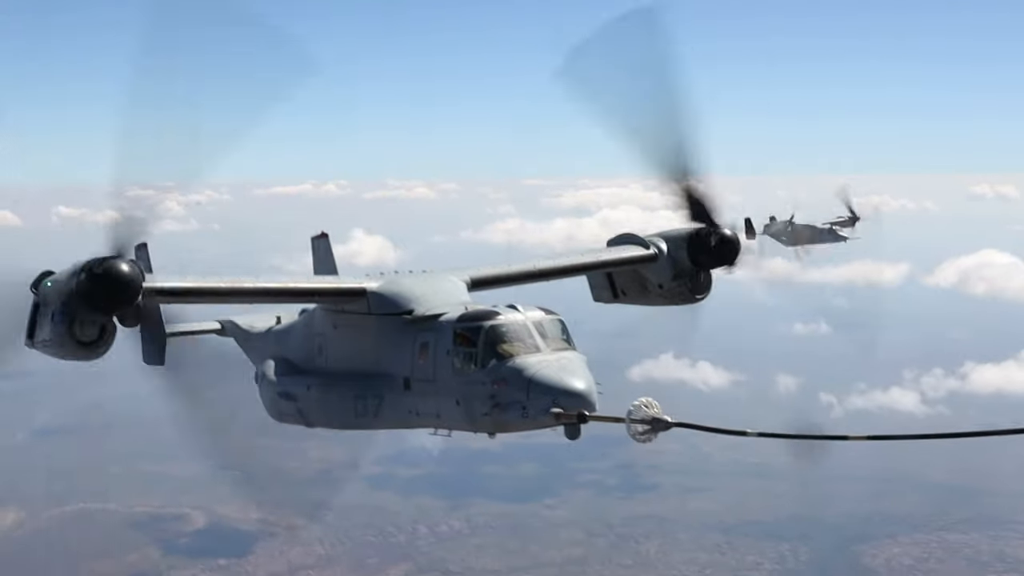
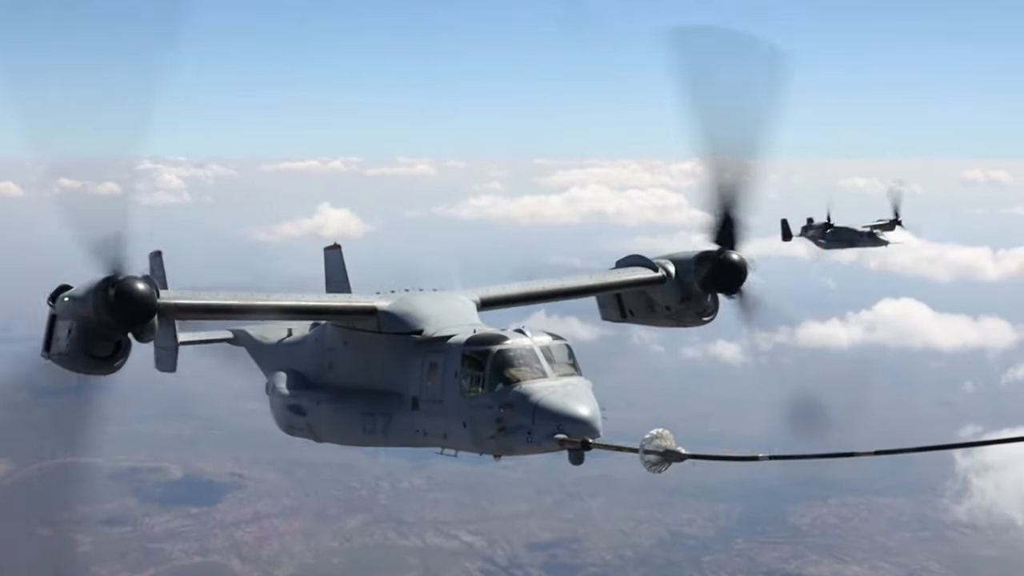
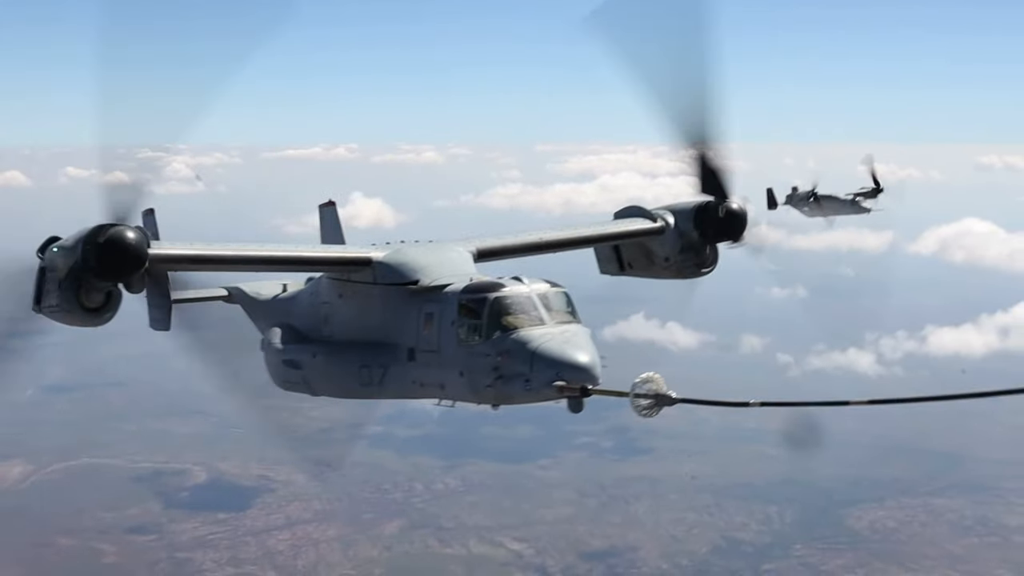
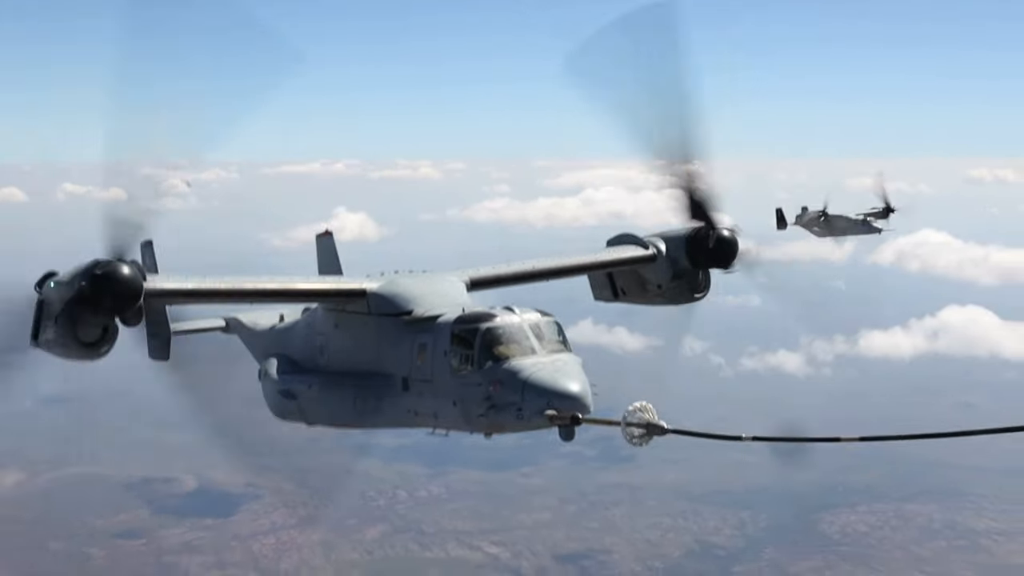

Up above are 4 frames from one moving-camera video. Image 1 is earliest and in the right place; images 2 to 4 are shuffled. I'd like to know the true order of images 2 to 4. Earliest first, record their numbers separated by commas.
3, 4, 2
